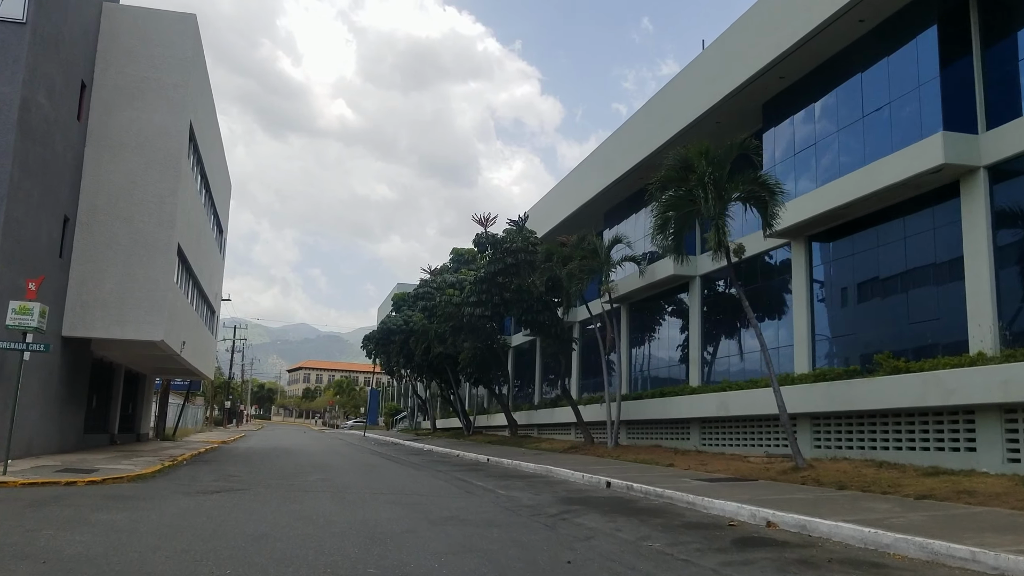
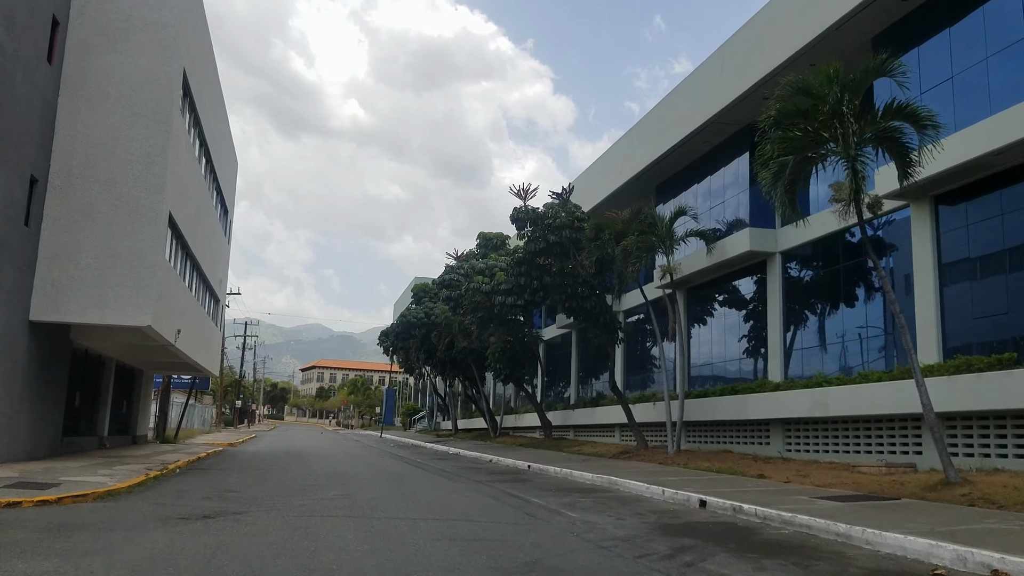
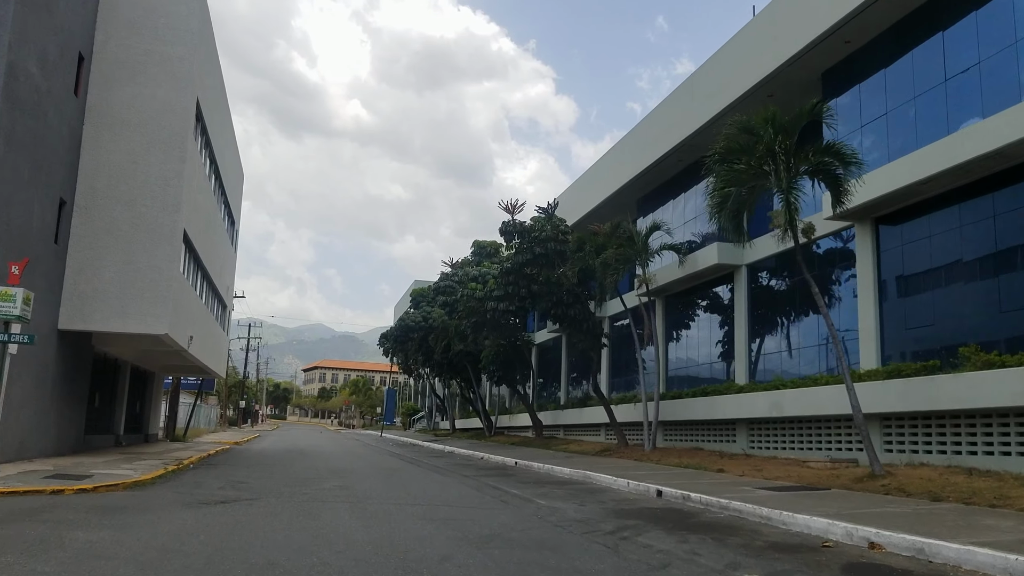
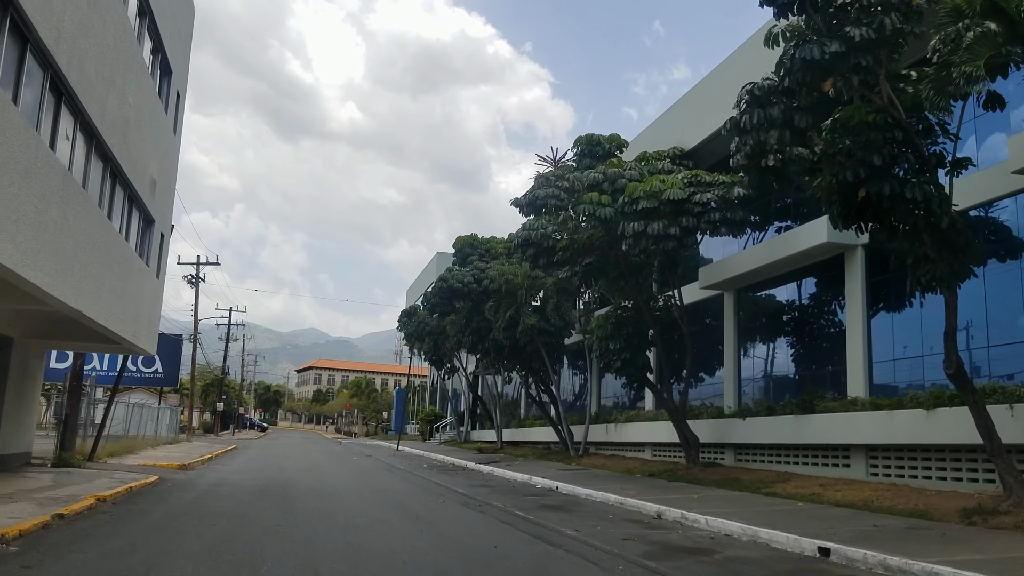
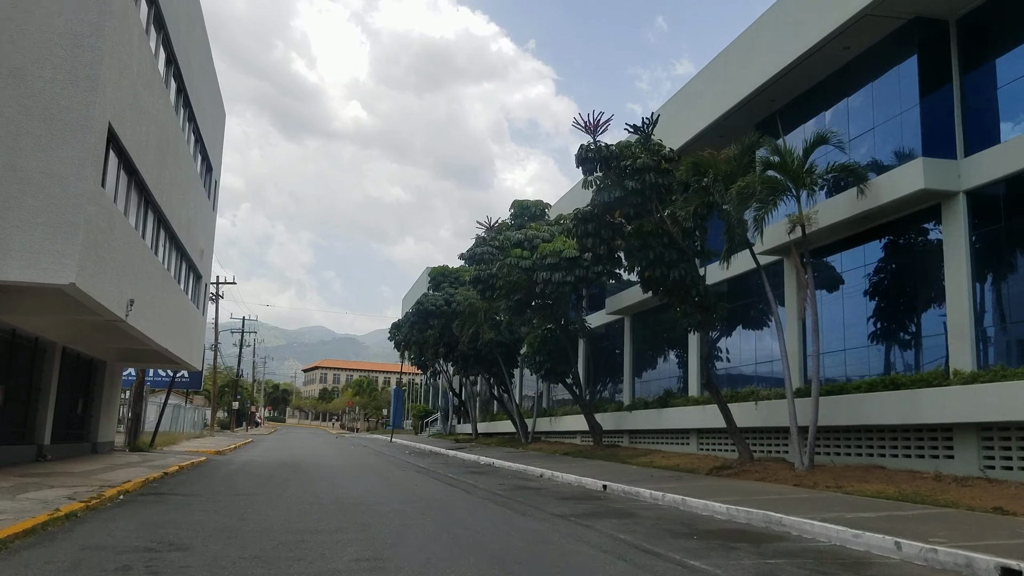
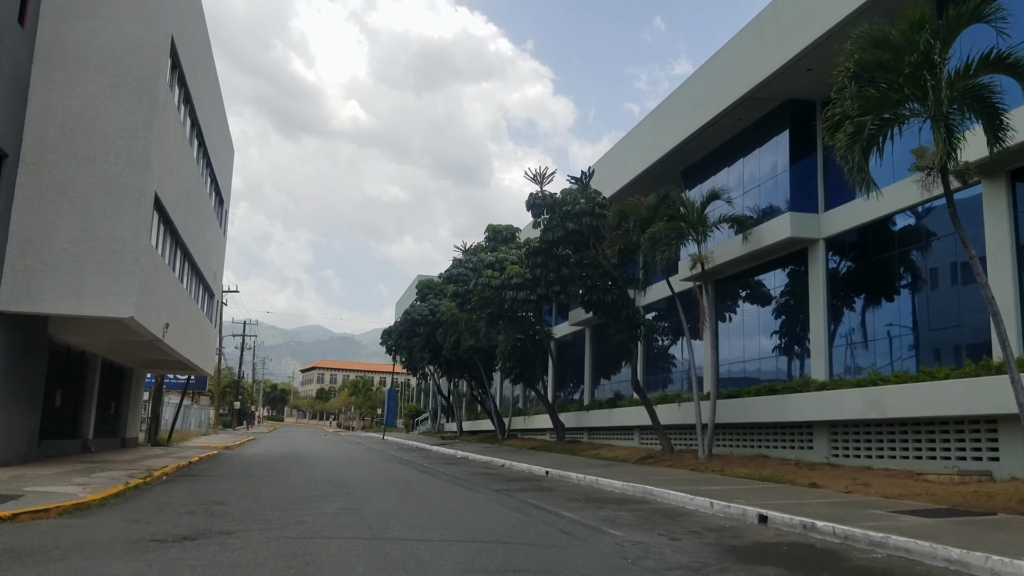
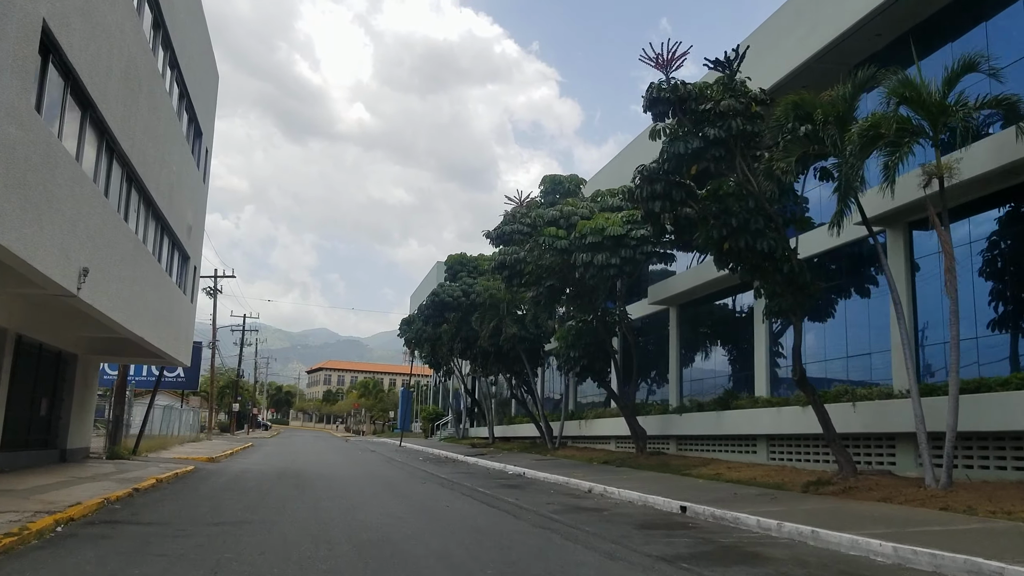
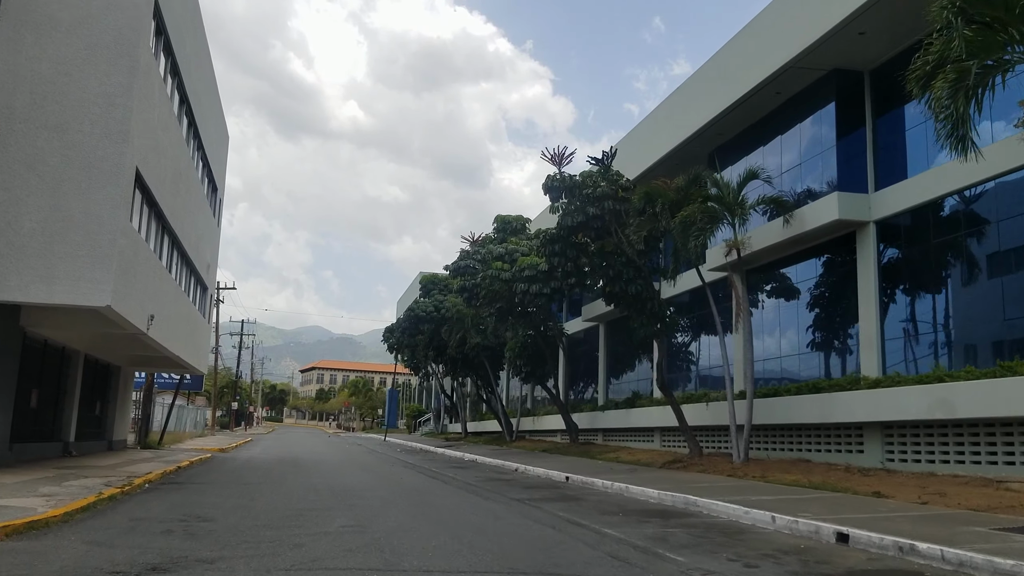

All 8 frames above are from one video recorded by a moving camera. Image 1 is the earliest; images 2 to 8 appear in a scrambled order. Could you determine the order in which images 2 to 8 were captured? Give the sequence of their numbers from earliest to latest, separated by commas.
3, 2, 6, 8, 5, 7, 4
